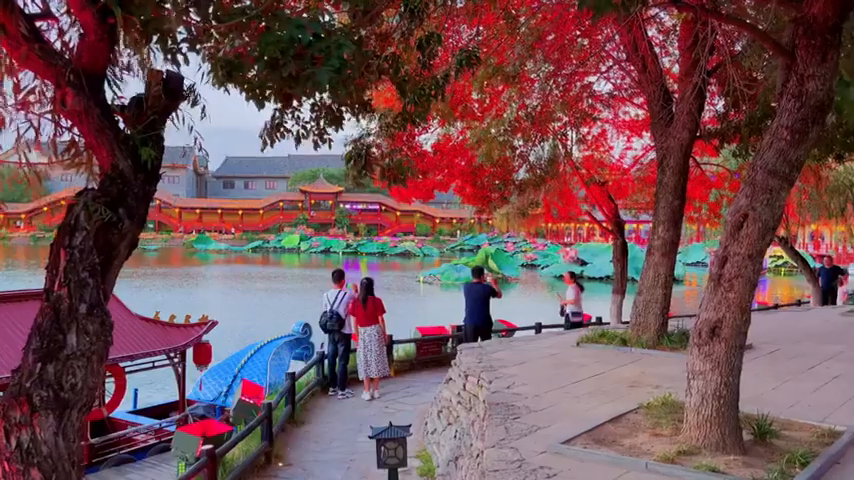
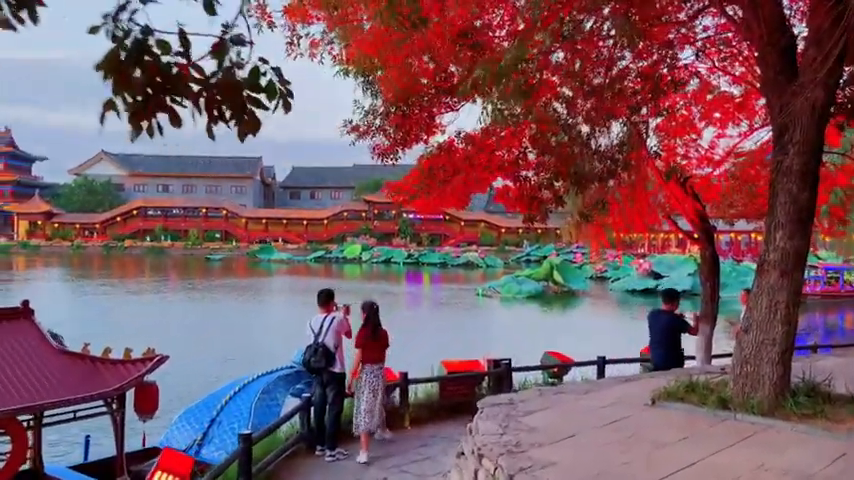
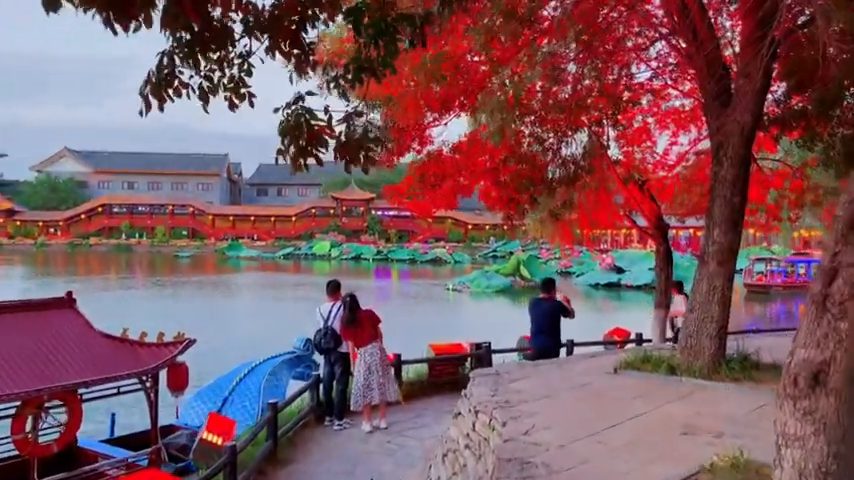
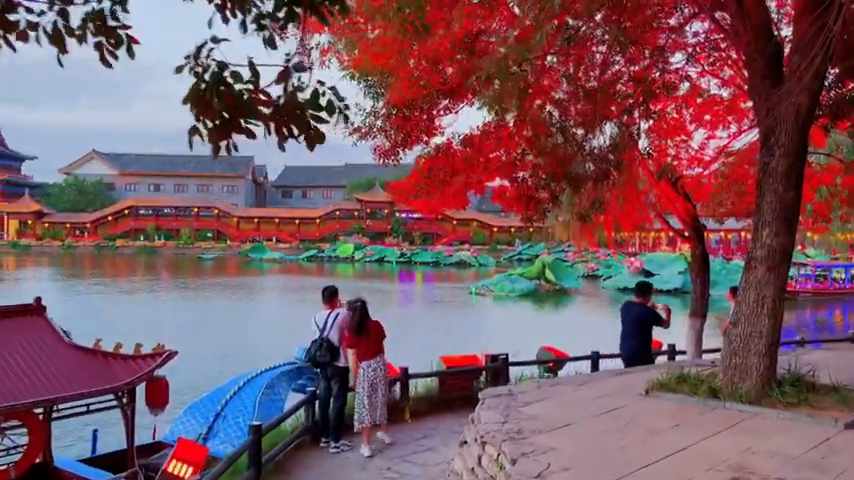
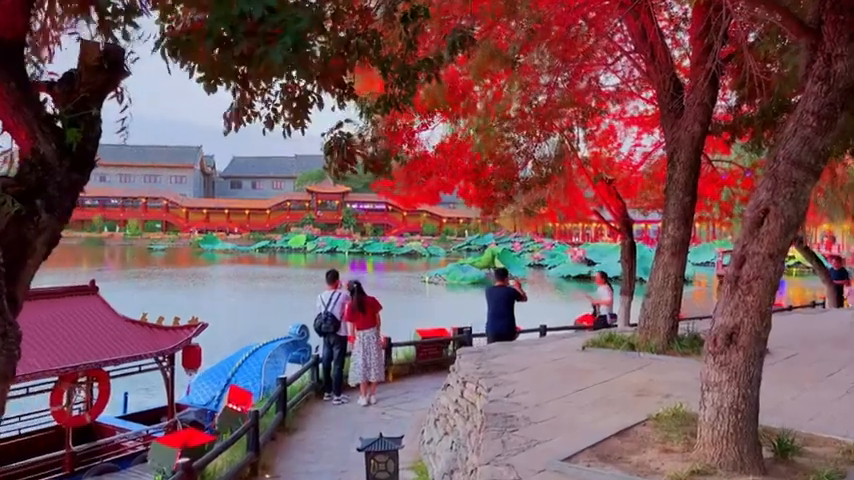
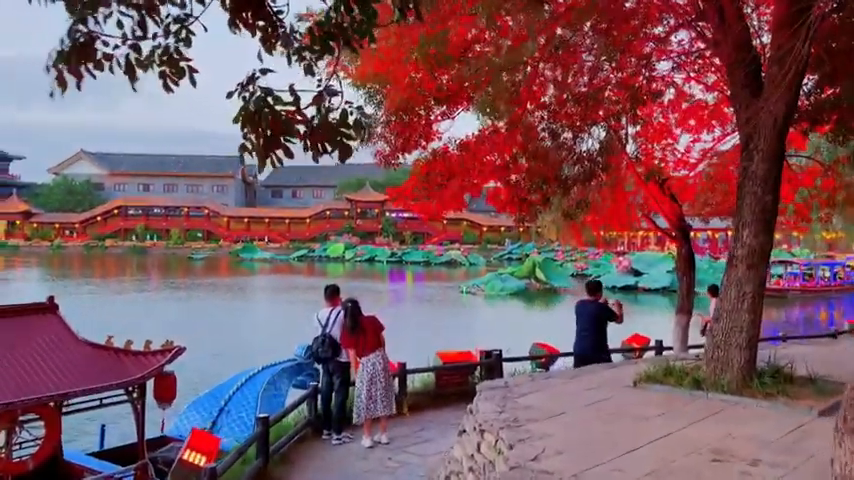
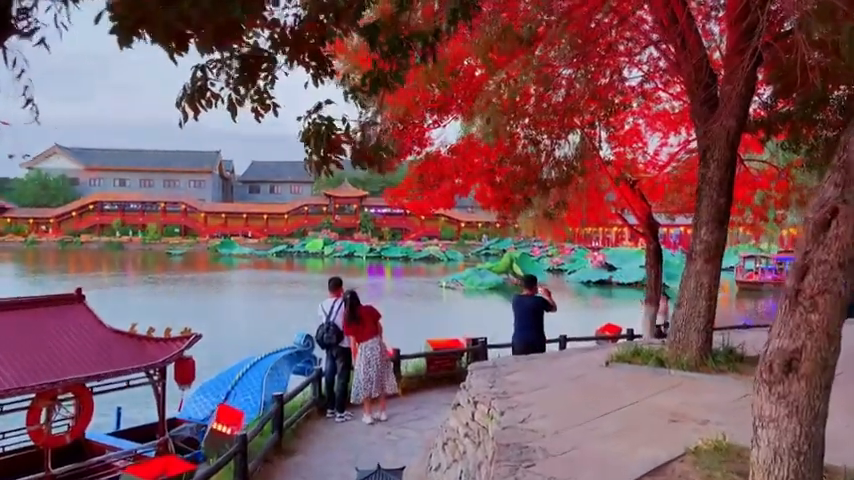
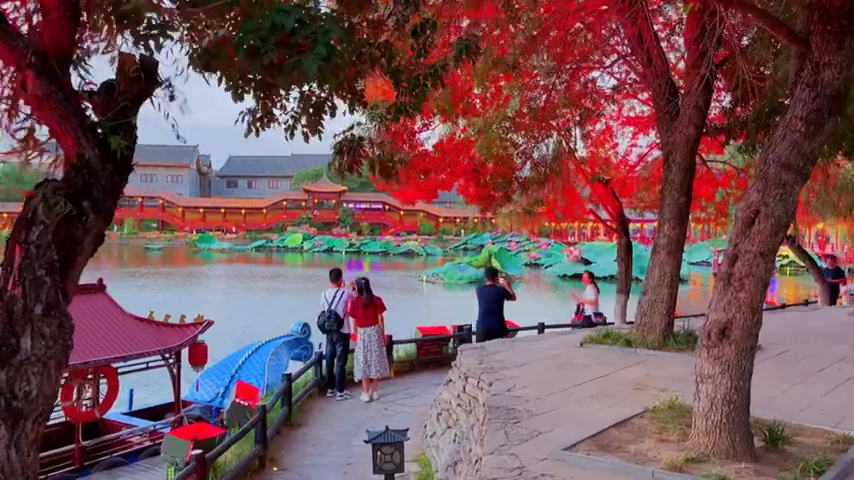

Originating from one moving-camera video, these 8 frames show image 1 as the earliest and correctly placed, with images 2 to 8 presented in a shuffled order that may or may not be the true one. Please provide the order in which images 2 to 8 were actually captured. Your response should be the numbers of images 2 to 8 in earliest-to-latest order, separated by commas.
8, 5, 7, 3, 6, 4, 2
